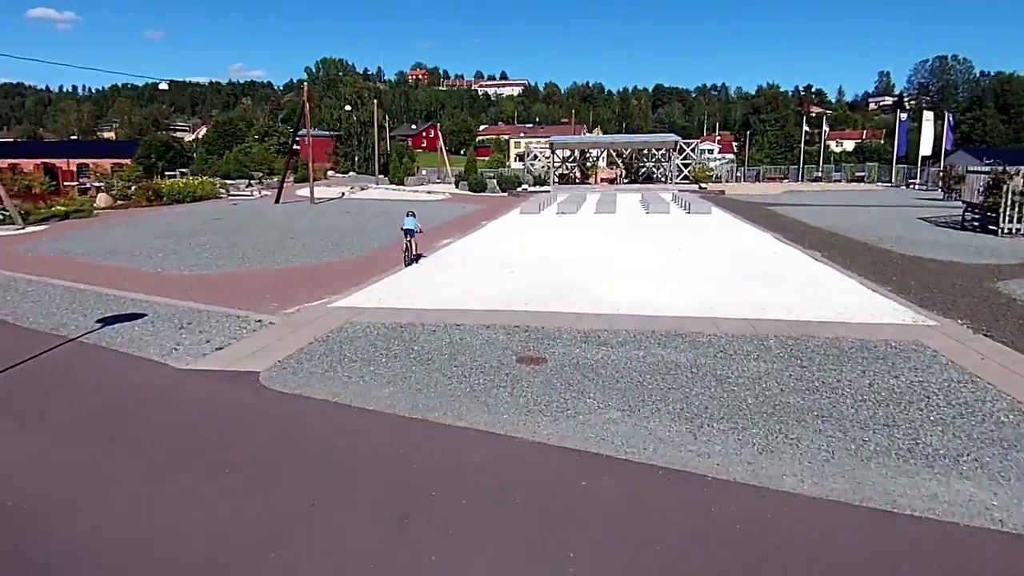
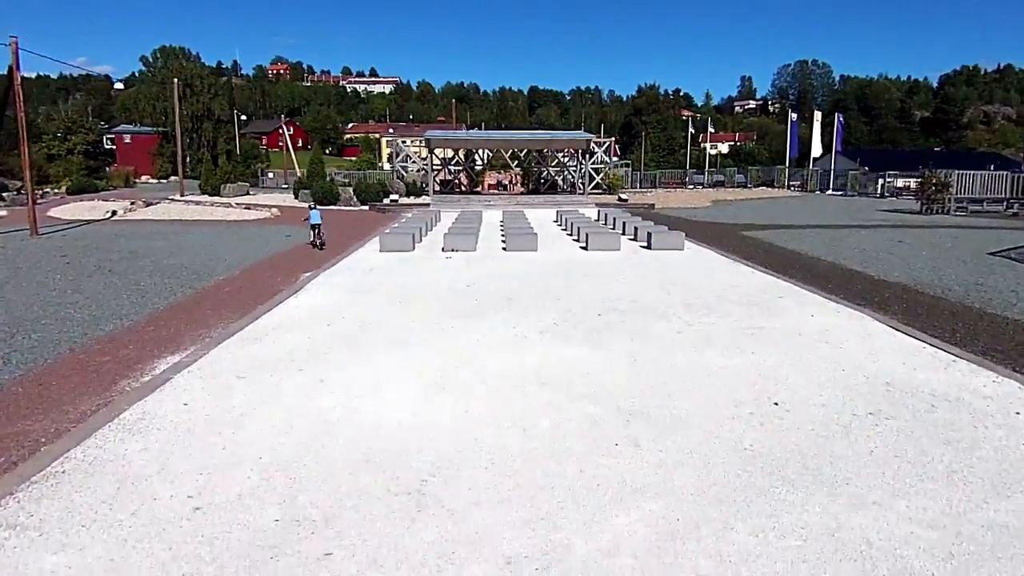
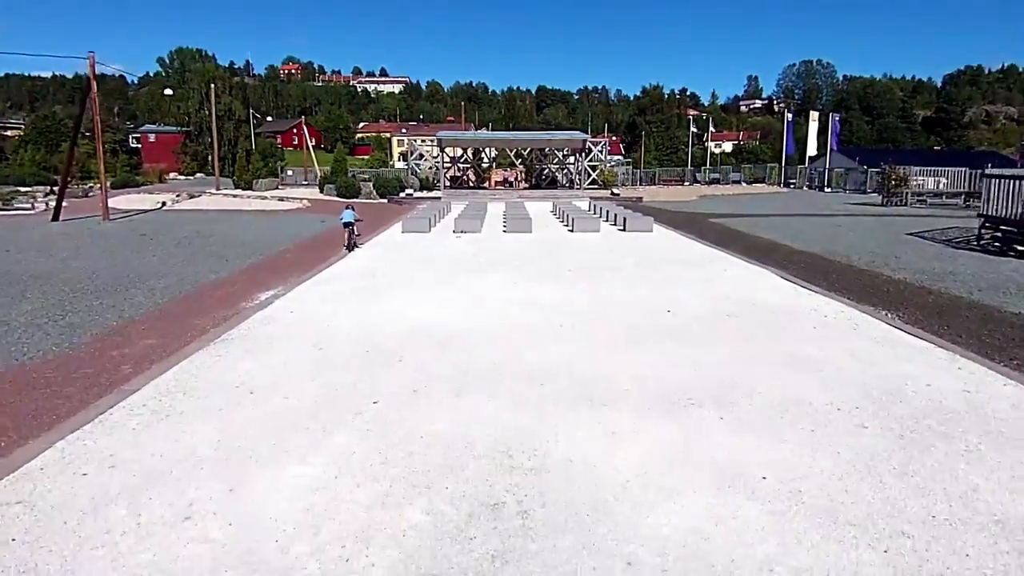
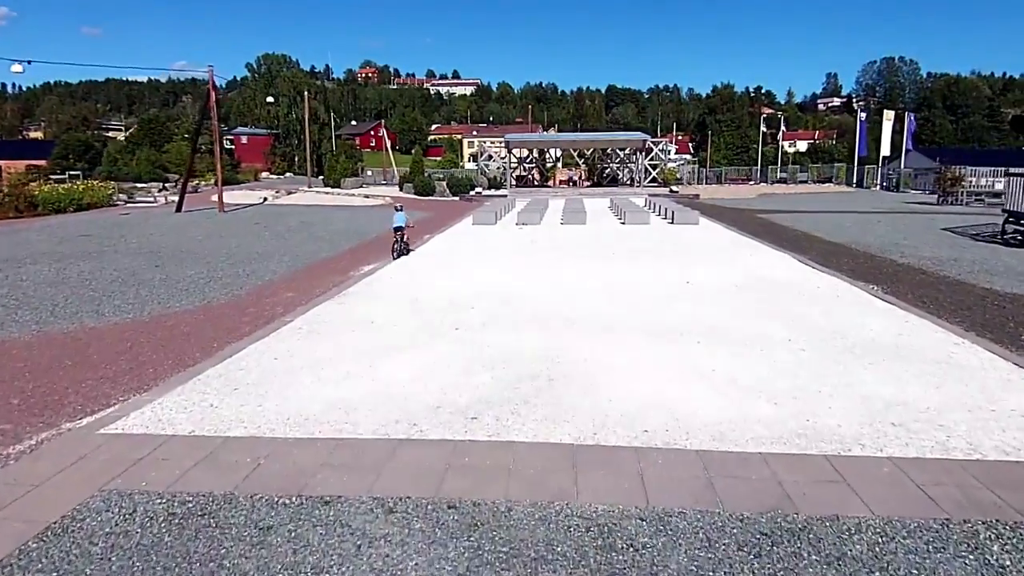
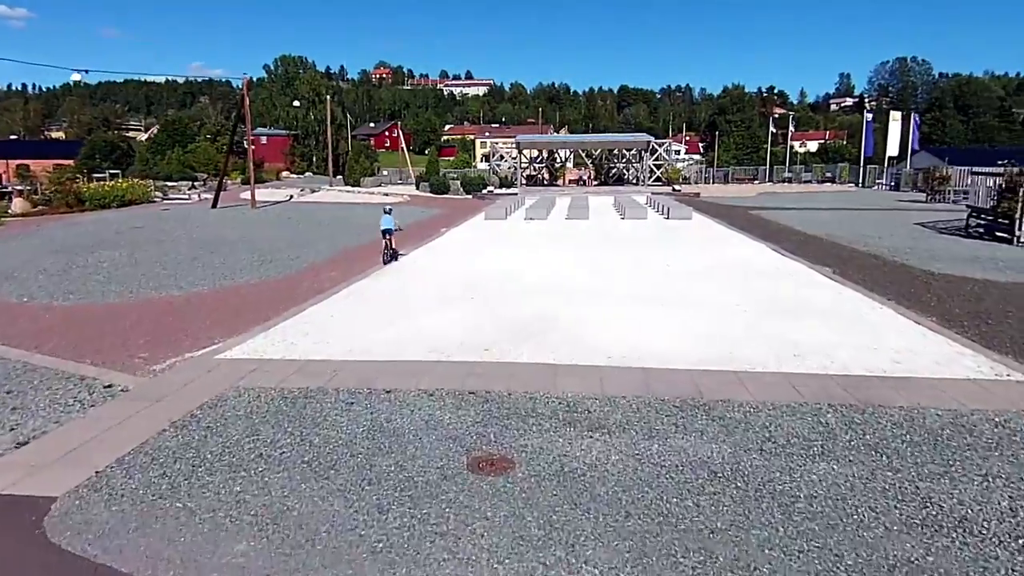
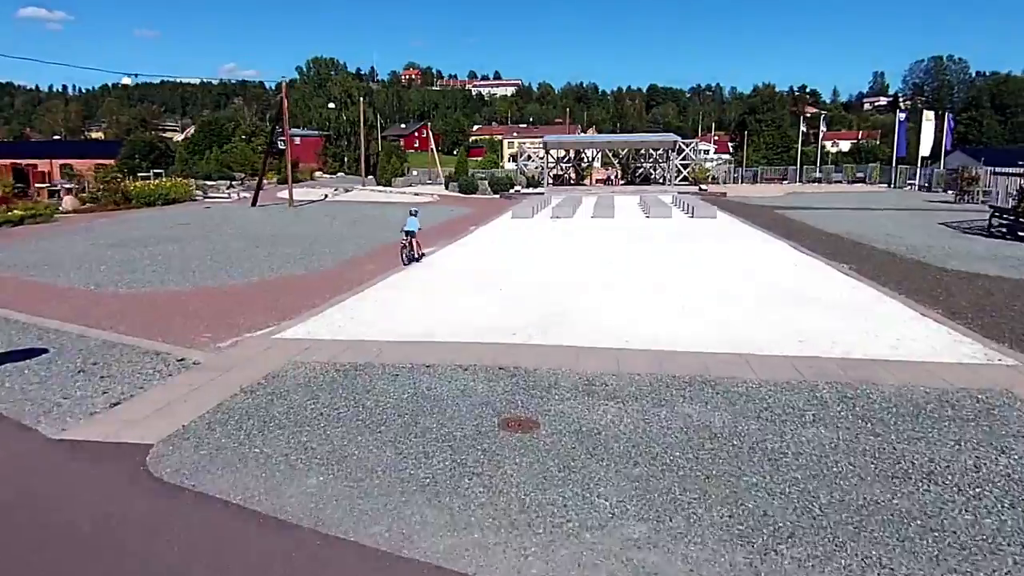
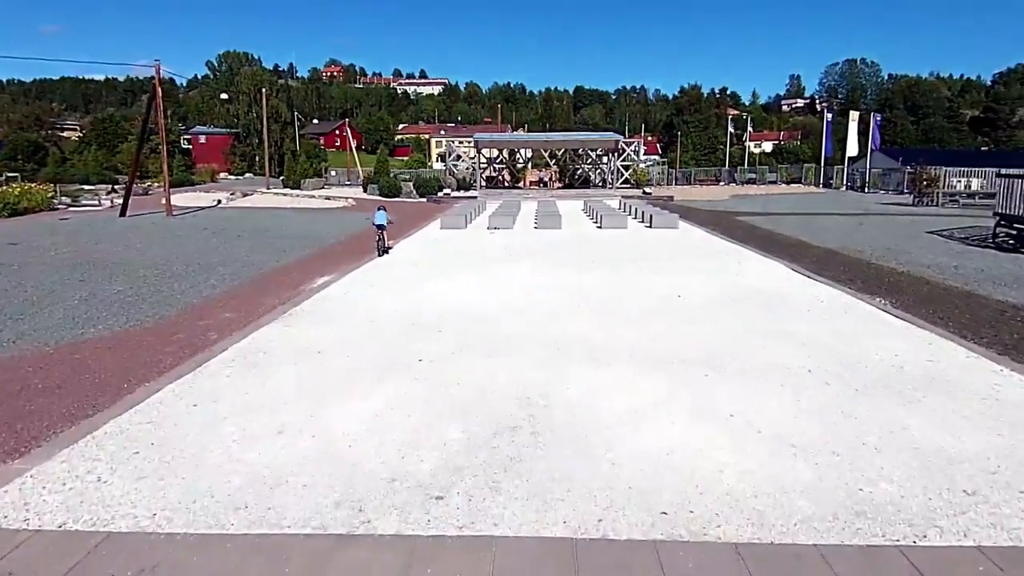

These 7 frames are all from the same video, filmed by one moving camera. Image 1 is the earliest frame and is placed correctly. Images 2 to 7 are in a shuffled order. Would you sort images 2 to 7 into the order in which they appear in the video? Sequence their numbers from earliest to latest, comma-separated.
6, 5, 4, 7, 3, 2
